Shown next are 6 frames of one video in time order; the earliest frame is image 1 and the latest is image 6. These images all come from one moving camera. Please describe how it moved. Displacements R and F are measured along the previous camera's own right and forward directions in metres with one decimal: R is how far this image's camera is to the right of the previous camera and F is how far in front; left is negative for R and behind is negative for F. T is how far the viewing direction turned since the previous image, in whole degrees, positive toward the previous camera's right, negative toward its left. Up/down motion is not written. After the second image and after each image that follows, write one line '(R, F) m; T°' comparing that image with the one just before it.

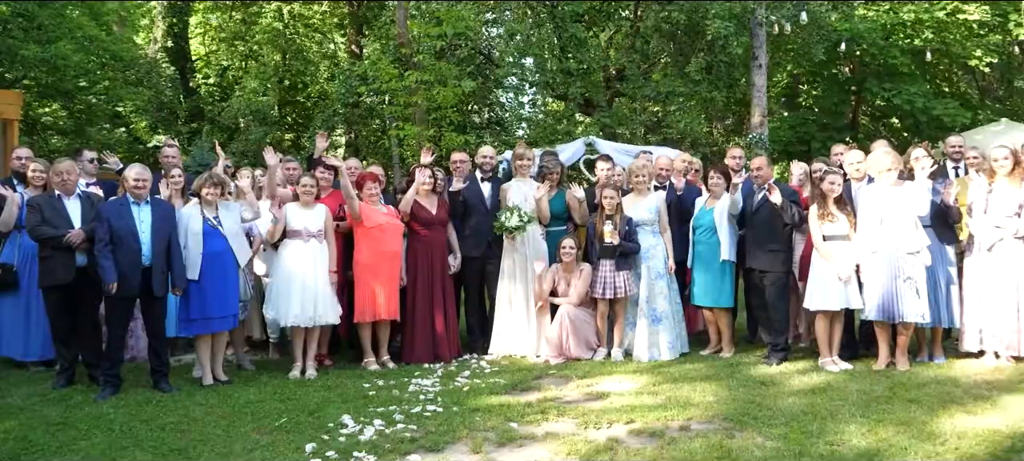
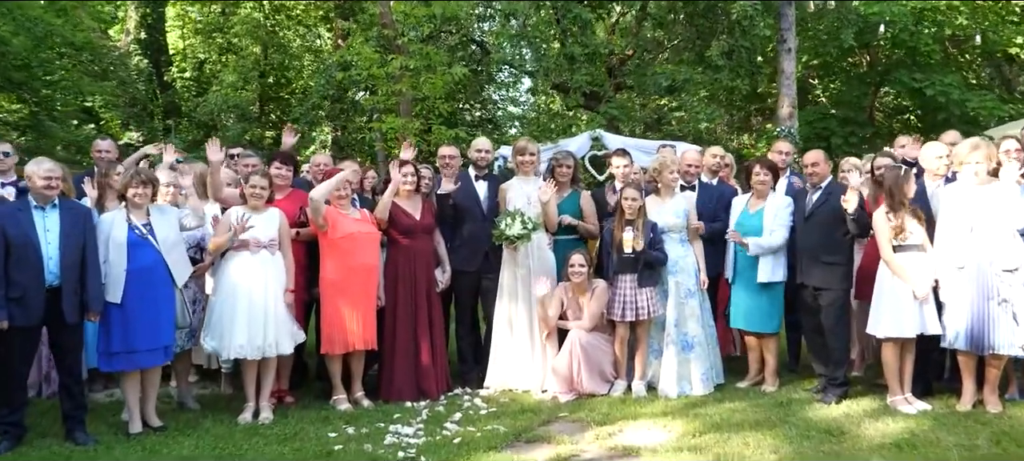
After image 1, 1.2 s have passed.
(-0.1, +1.3) m; +1°
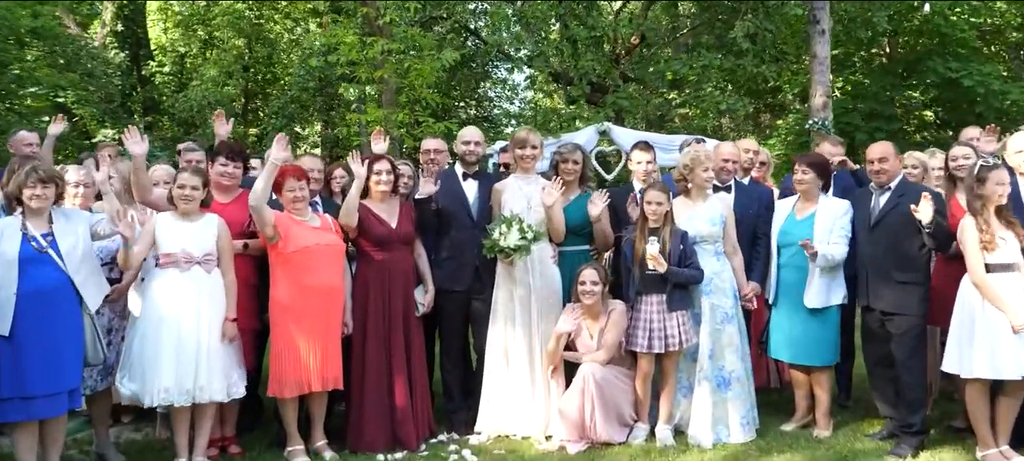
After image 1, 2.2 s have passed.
(0.0, +1.1) m; 0°
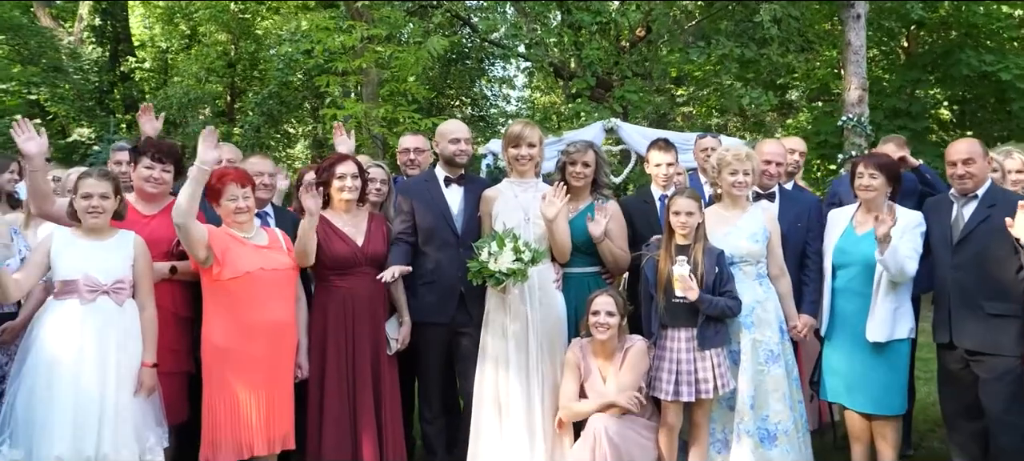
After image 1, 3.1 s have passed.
(0.0, +0.9) m; 0°
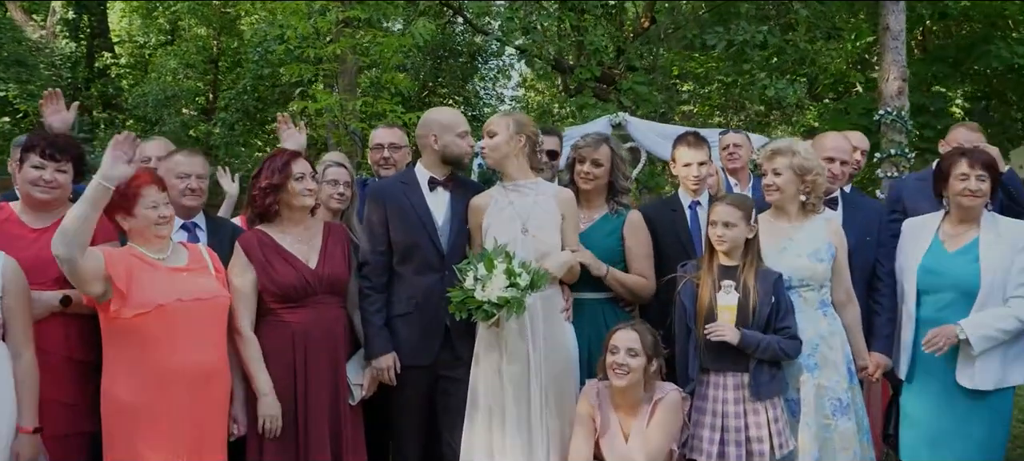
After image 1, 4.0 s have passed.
(0.0, +0.9) m; +1°
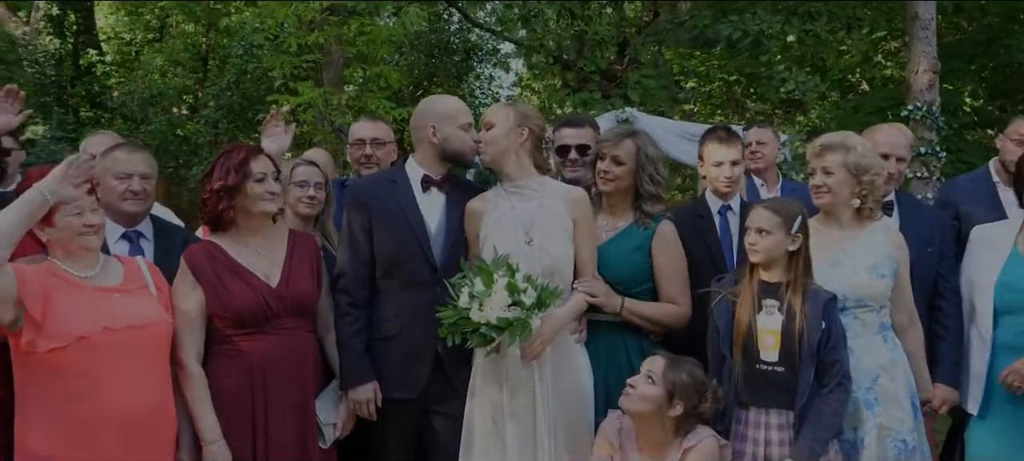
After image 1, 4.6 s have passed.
(0.0, +0.5) m; 0°
